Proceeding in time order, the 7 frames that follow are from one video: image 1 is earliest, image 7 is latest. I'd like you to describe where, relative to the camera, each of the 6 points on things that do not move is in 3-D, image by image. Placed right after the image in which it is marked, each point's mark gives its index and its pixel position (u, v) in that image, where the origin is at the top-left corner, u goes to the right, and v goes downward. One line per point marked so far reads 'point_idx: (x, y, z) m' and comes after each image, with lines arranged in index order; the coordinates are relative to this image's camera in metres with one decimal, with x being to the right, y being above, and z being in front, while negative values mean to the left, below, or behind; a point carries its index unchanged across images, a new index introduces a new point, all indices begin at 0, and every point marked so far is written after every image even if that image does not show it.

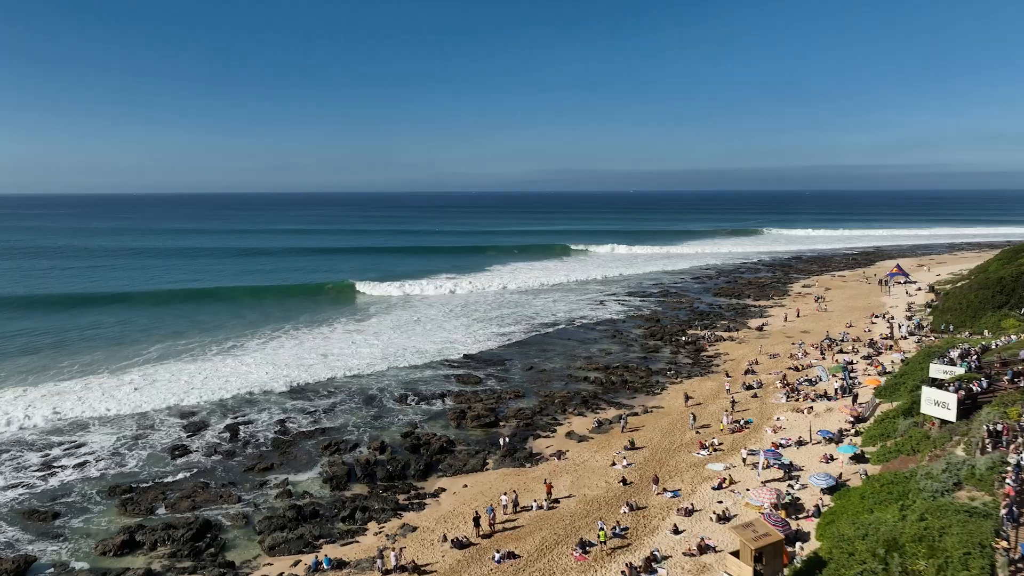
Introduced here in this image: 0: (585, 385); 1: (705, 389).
0: (+1.7, -2.3, +14.6) m
1: (+4.3, -2.3, +13.6) m
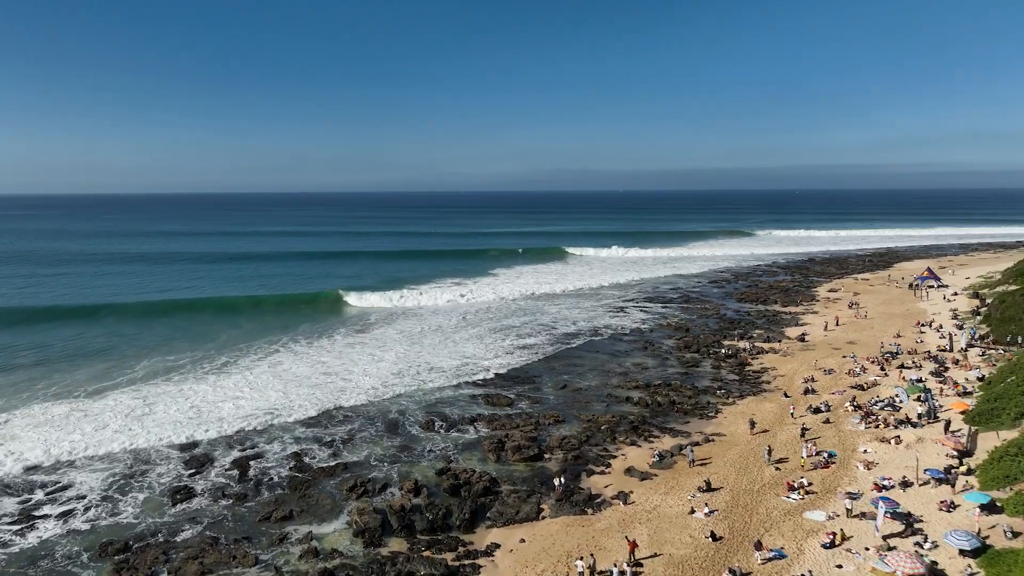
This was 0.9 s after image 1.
0: (+2.5, -2.6, +13.2) m
1: (+5.1, -2.5, +12.3) m
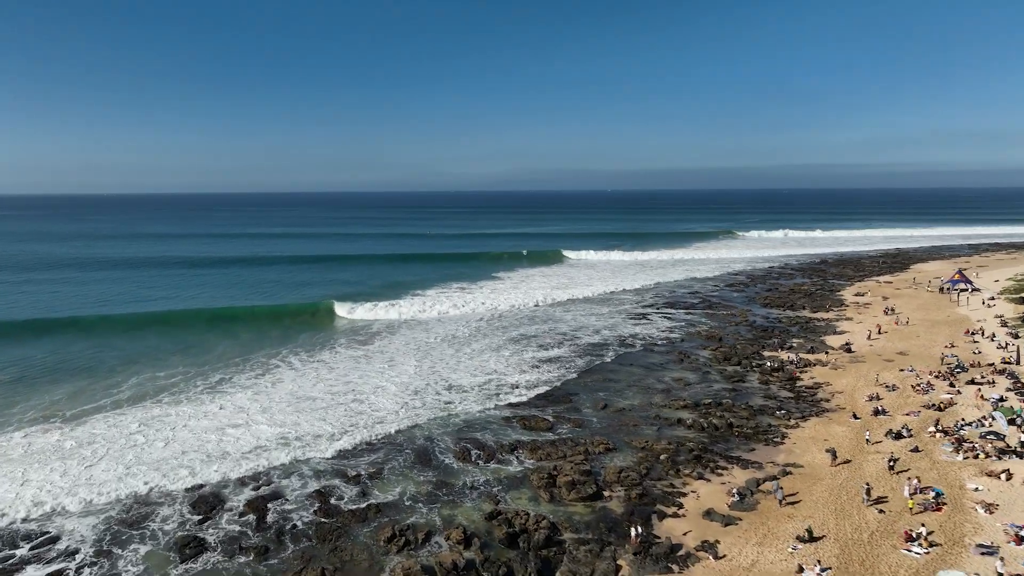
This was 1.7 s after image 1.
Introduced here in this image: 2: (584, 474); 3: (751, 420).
0: (+3.3, -2.8, +12.0) m
1: (+5.9, -2.7, +11.1) m
2: (+1.2, -3.1, +10.2) m
3: (+4.8, -2.7, +12.4) m
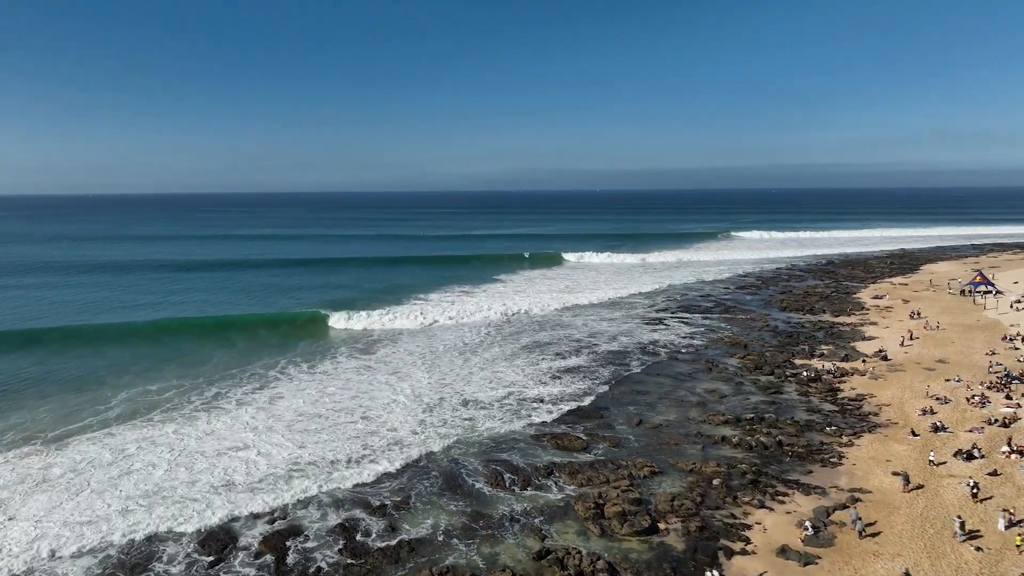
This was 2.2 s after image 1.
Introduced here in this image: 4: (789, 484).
0: (+3.9, -3.0, +11.1) m
1: (+6.5, -2.9, +10.3) m
2: (+1.8, -3.2, +9.3) m
3: (+5.4, -2.8, +11.6) m
4: (+4.4, -3.1, +9.8) m
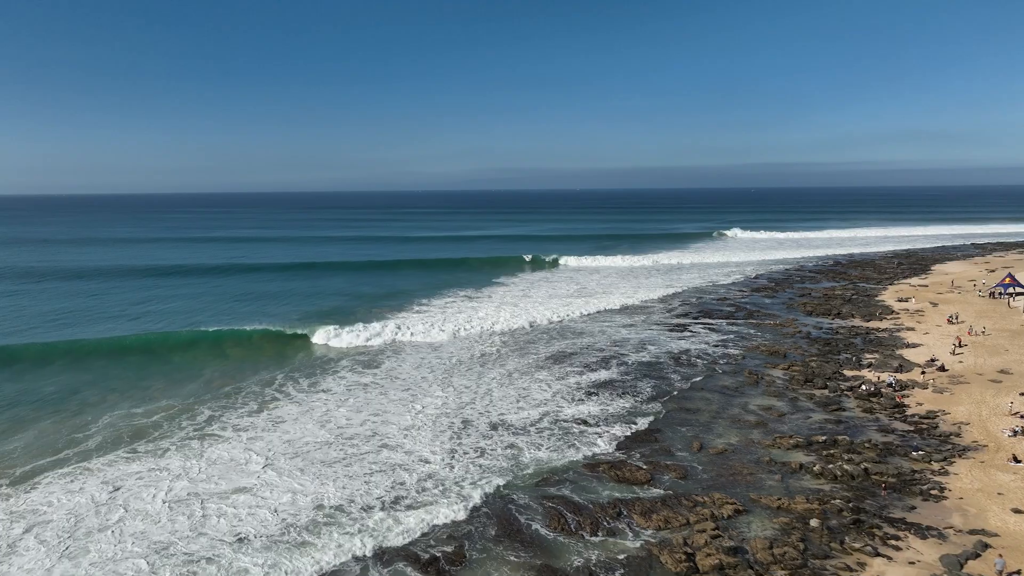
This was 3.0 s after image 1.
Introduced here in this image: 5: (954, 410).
0: (+4.8, -3.1, +9.9) m
1: (+7.4, -3.0, +9.1) m
2: (+2.8, -3.4, +8.0) m
3: (+6.3, -3.0, +10.4) m
4: (+5.3, -3.3, +8.6) m
5: (+8.9, -2.5, +12.5) m
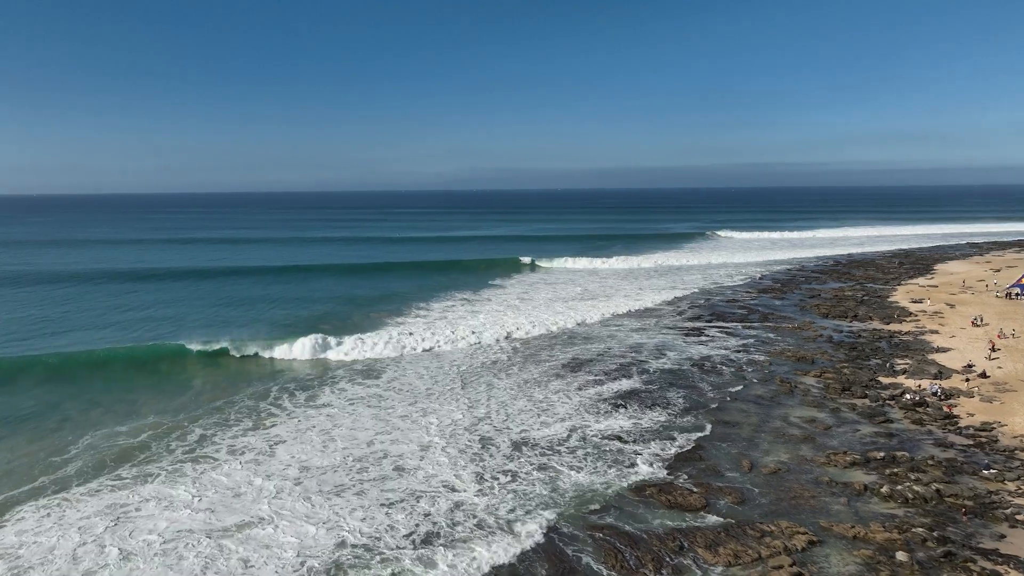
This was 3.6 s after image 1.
0: (+5.4, -3.2, +9.0) m
1: (+8.1, -3.1, +8.3) m
2: (+3.5, -3.5, +7.1) m
3: (+6.9, -3.0, +9.6) m
4: (+6.0, -3.3, +7.7) m
5: (+9.4, -2.5, +11.7) m
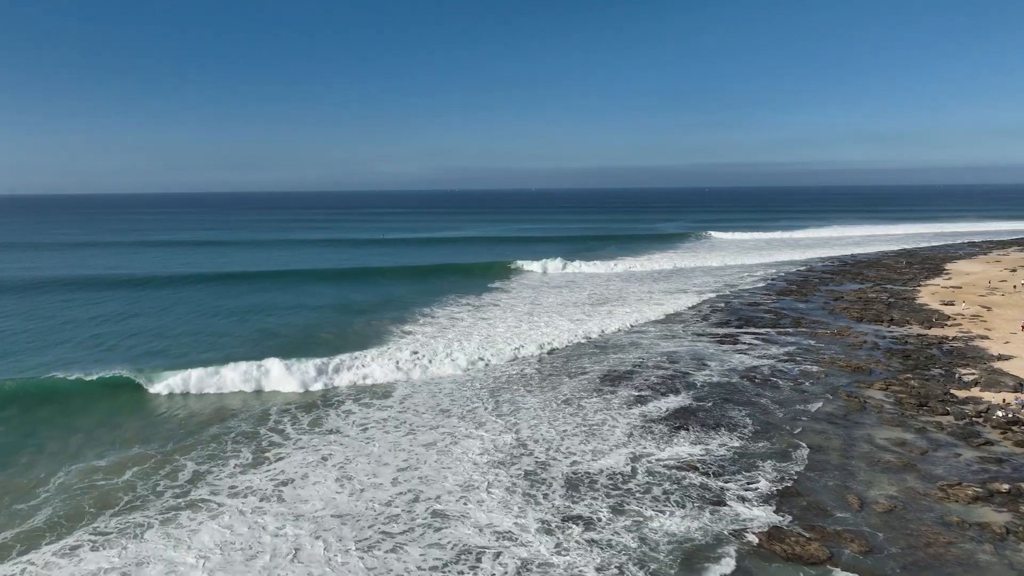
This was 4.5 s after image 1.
0: (+6.5, -3.3, +7.5) m
1: (+9.1, -3.2, +7.0) m
2: (+4.6, -3.6, +5.6) m
3: (+7.9, -3.1, +8.2) m
4: (+7.1, -3.4, +6.3) m
5: (+10.3, -2.6, +10.5) m
